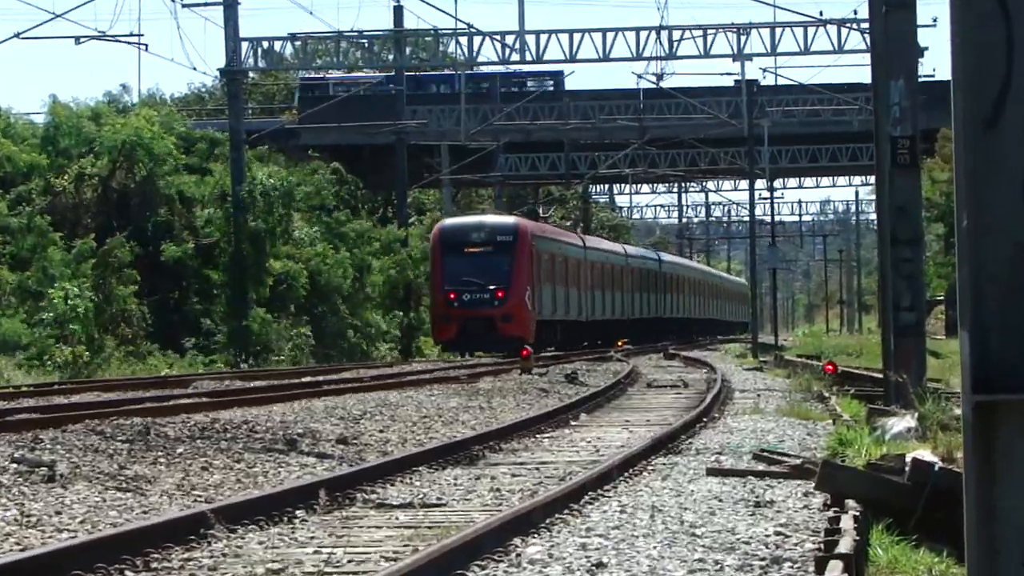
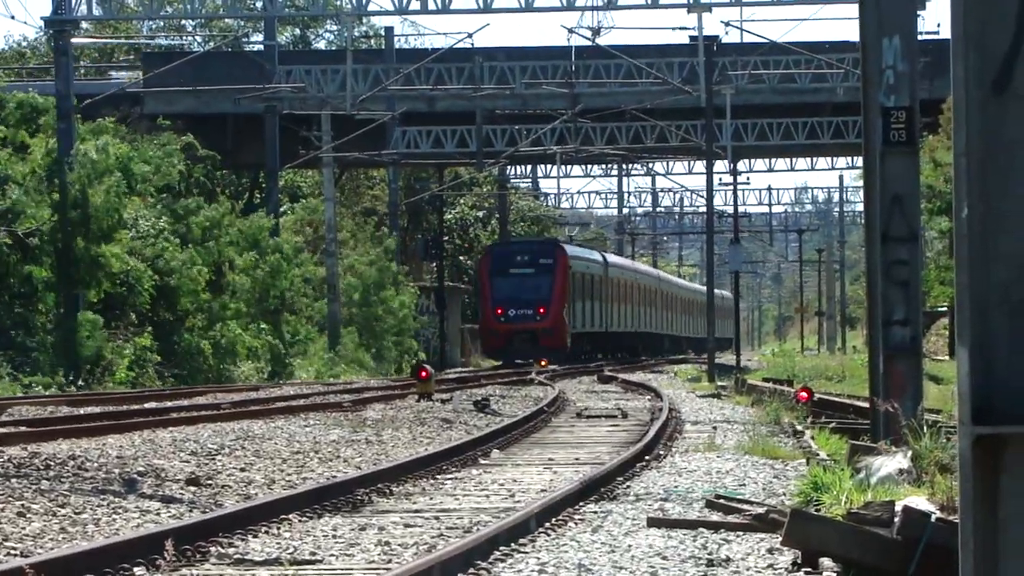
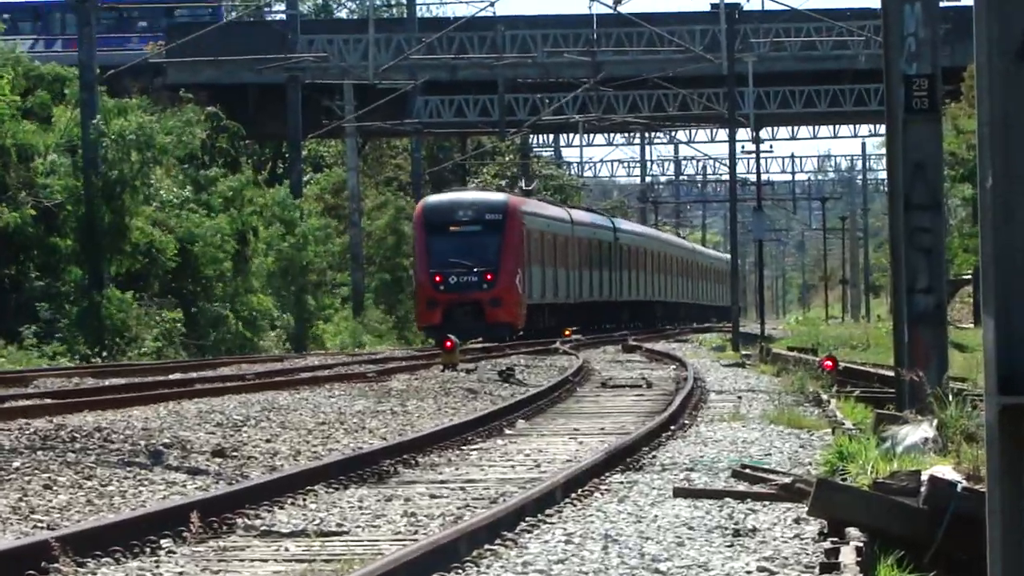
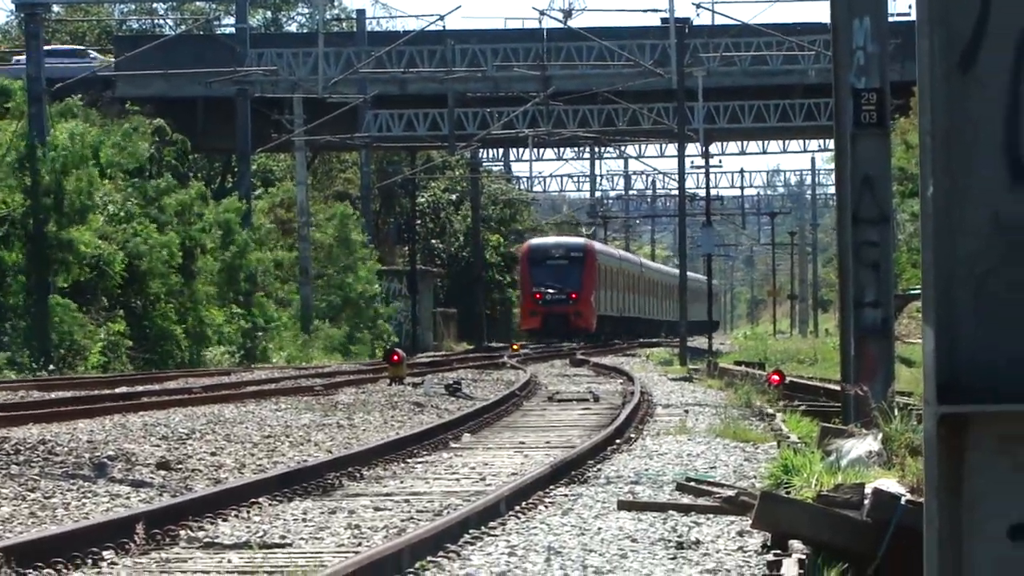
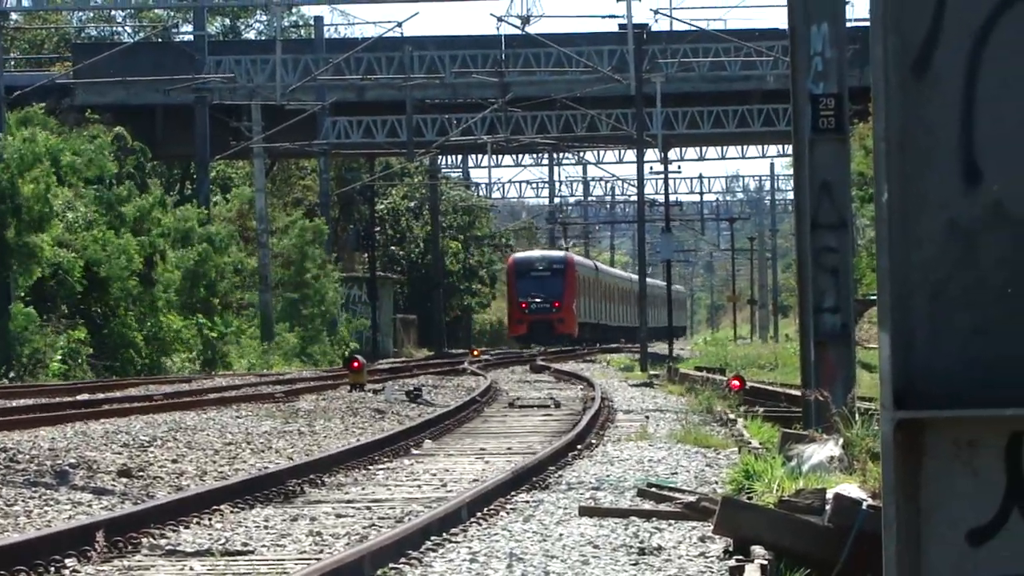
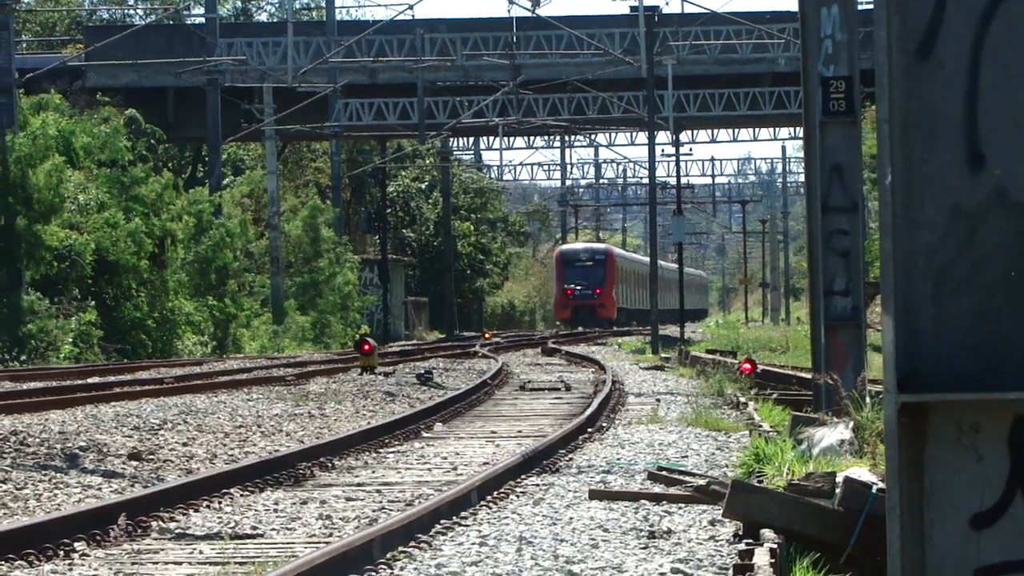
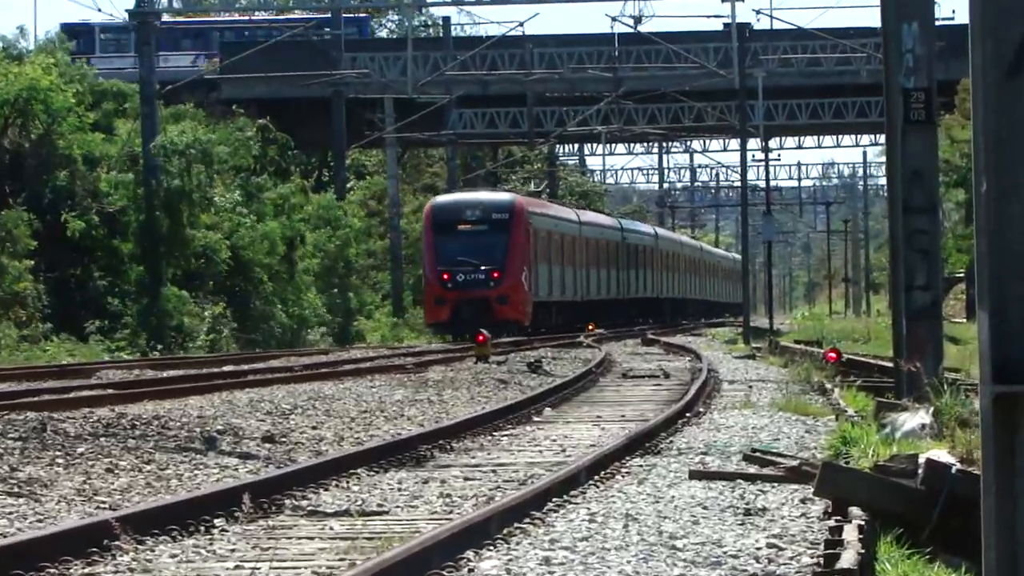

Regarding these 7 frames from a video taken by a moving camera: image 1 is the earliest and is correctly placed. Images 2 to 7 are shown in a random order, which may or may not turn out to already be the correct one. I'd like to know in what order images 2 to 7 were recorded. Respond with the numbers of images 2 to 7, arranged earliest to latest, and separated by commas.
7, 3, 2, 4, 5, 6
